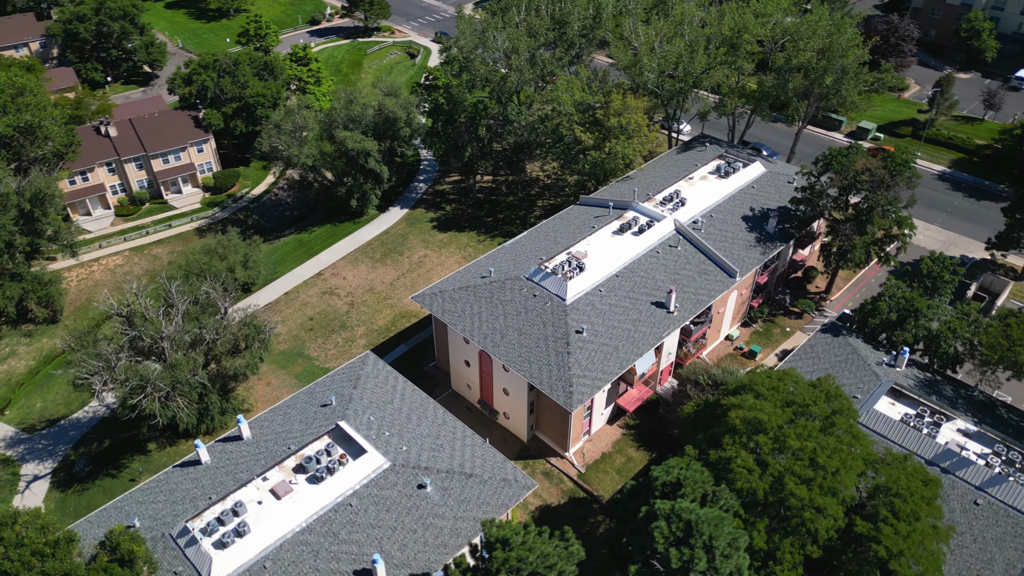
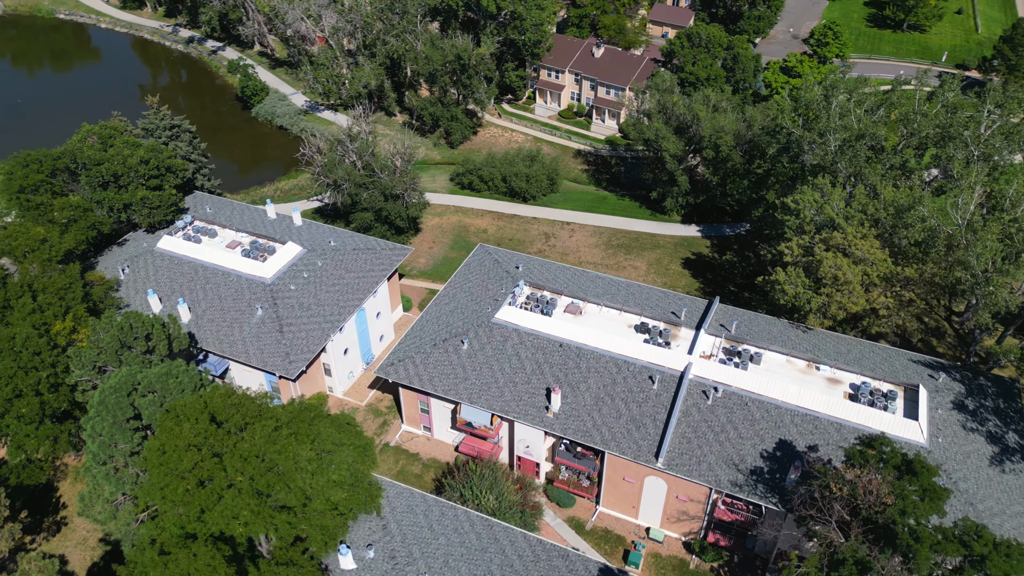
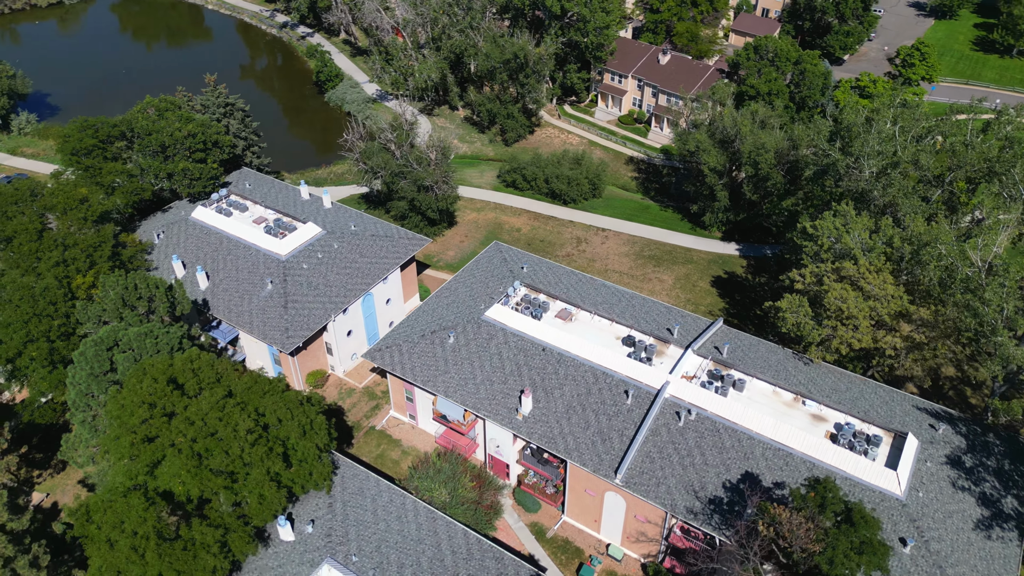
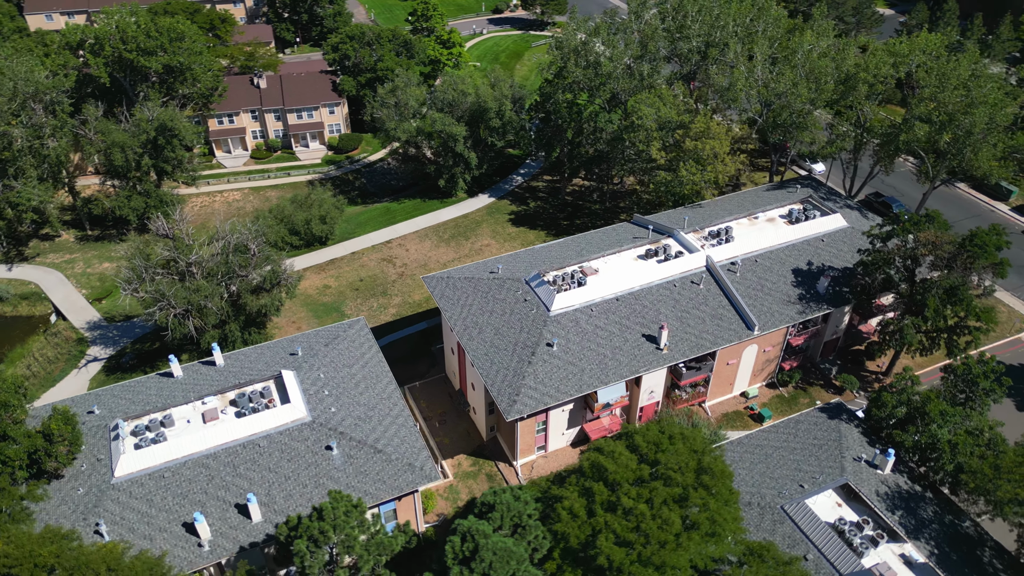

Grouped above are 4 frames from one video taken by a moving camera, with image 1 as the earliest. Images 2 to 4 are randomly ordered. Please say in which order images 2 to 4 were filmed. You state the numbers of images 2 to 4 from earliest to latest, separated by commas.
4, 2, 3
